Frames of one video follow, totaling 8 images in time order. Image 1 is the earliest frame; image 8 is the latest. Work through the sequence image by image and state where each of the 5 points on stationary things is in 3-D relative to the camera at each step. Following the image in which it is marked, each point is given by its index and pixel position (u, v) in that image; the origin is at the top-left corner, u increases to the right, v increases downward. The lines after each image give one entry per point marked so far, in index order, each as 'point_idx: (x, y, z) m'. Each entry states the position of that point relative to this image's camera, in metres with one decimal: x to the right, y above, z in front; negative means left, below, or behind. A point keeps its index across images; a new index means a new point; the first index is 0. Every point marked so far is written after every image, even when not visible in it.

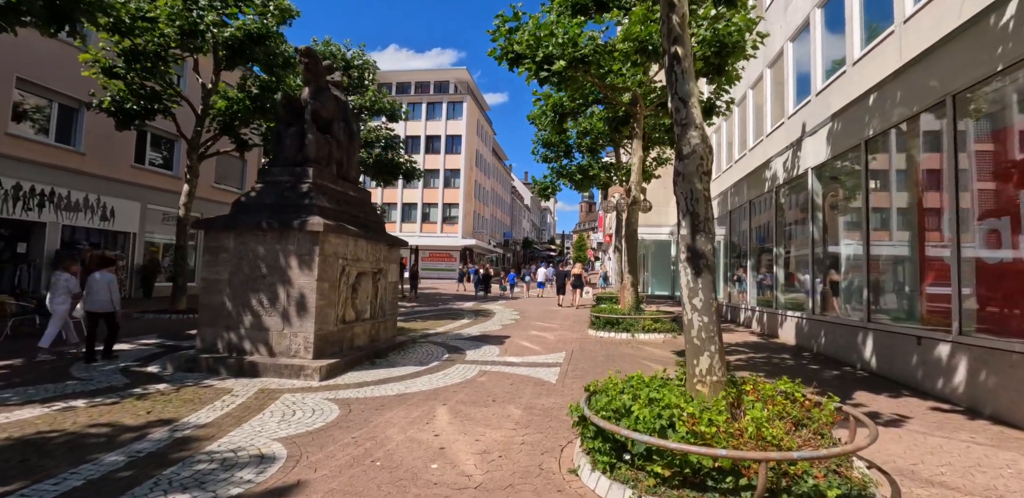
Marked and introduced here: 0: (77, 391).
0: (-5.0, -1.6, +5.7) m
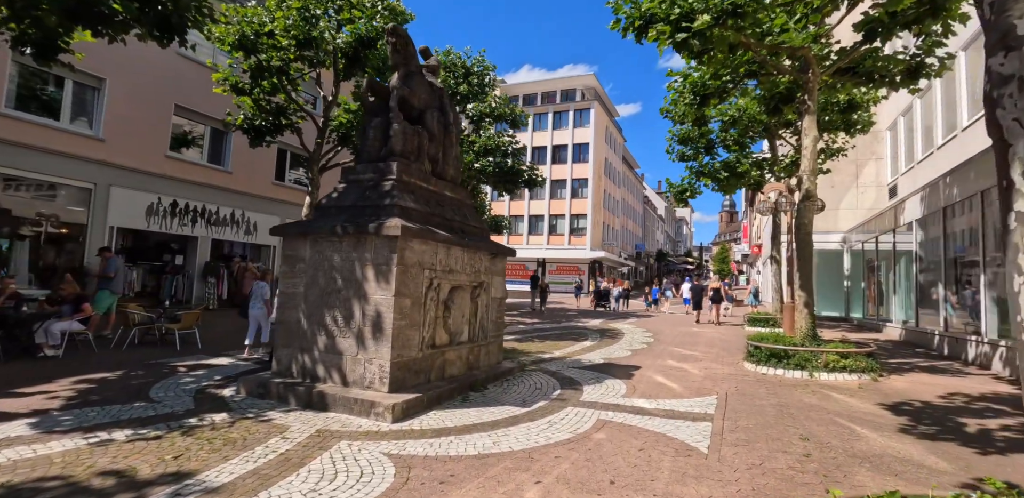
0: (-3.9, -1.7, +5.1) m
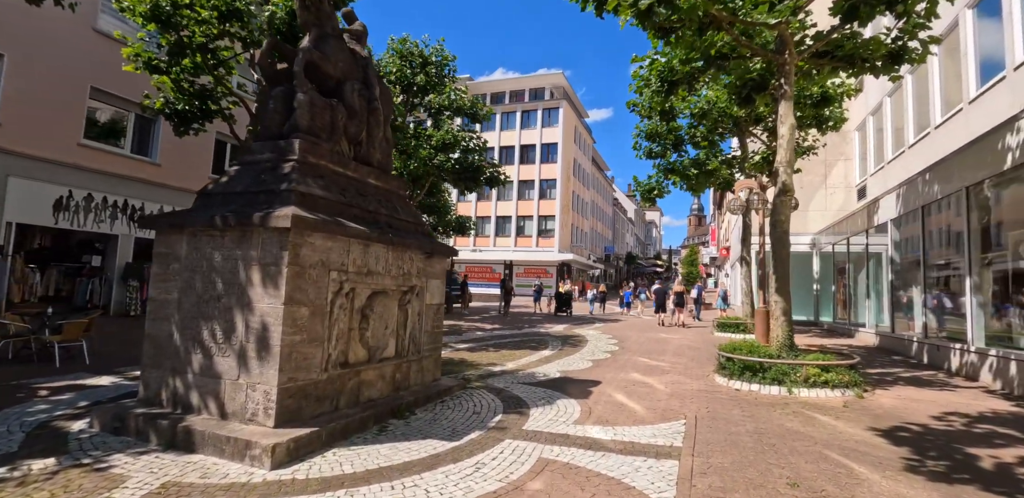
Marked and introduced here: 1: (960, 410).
0: (-4.5, -1.7, +3.8) m
1: (+5.1, -1.8, +5.8) m
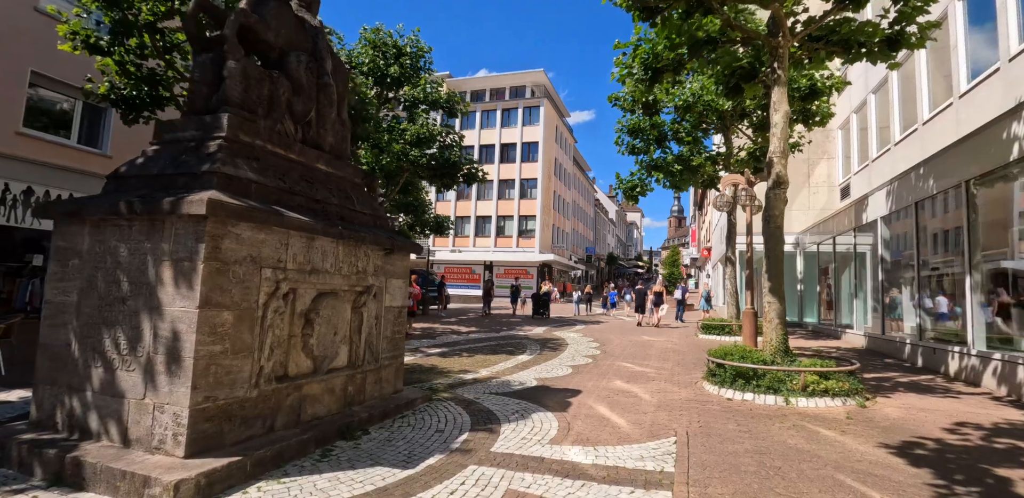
0: (-4.8, -1.6, +3.0) m
1: (+4.8, -1.8, +5.3) m
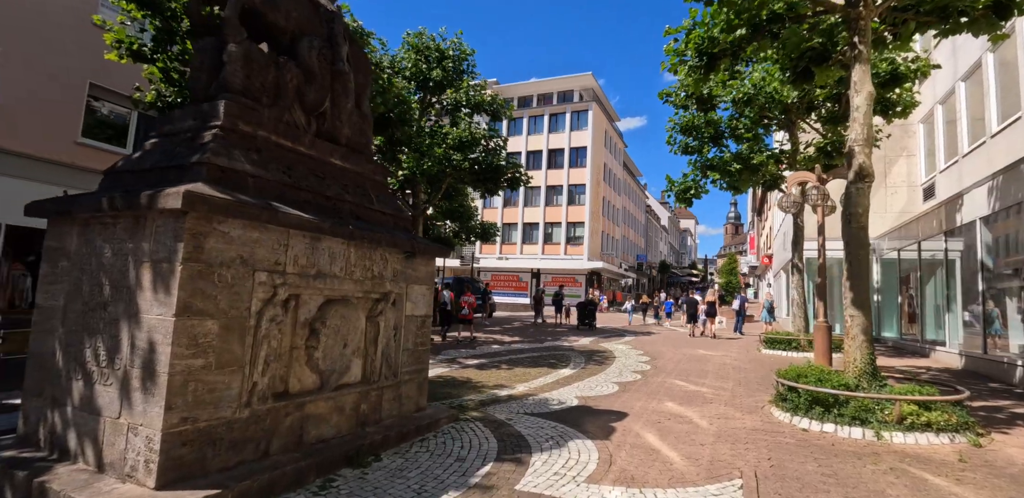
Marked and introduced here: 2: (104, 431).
0: (-4.7, -1.6, +2.7) m
1: (+5.1, -1.8, +4.1) m
2: (-2.6, -1.2, +3.2) m
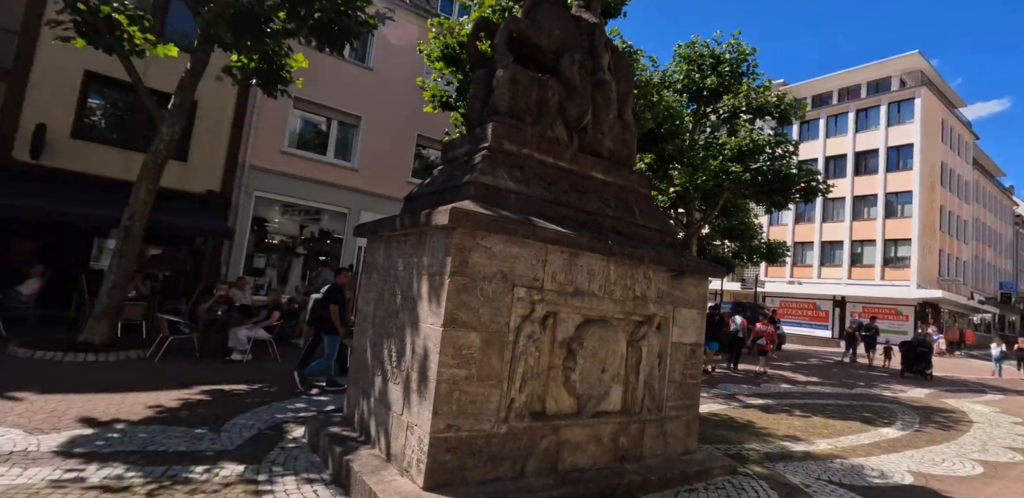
0: (-2.9, -1.7, +4.2) m
1: (+6.2, -1.9, +0.5) m
2: (-0.9, -1.3, +3.6) m
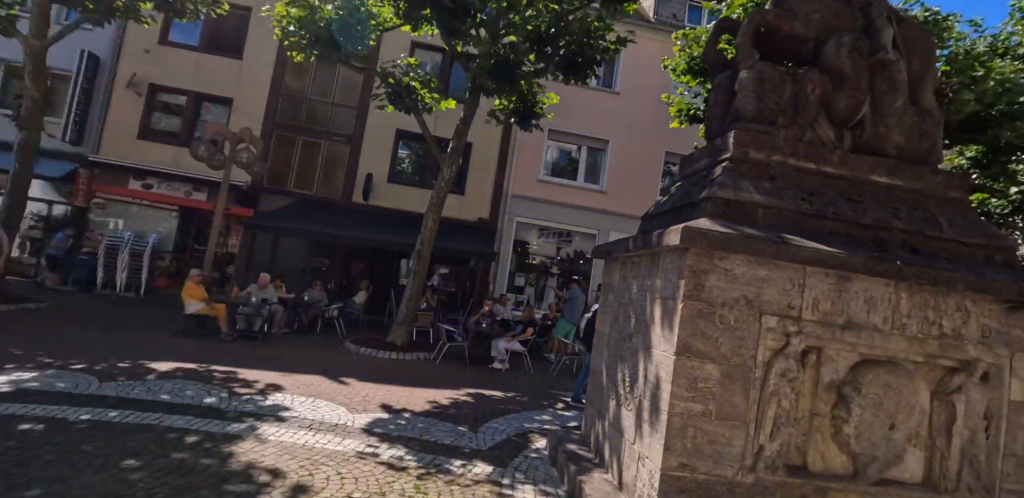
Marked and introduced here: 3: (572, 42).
0: (-0.7, -1.9, +5.0) m
1: (+5.6, -1.8, -2.5) m
2: (+0.8, -1.4, +3.5) m
3: (+1.2, +4.1, +9.9) m
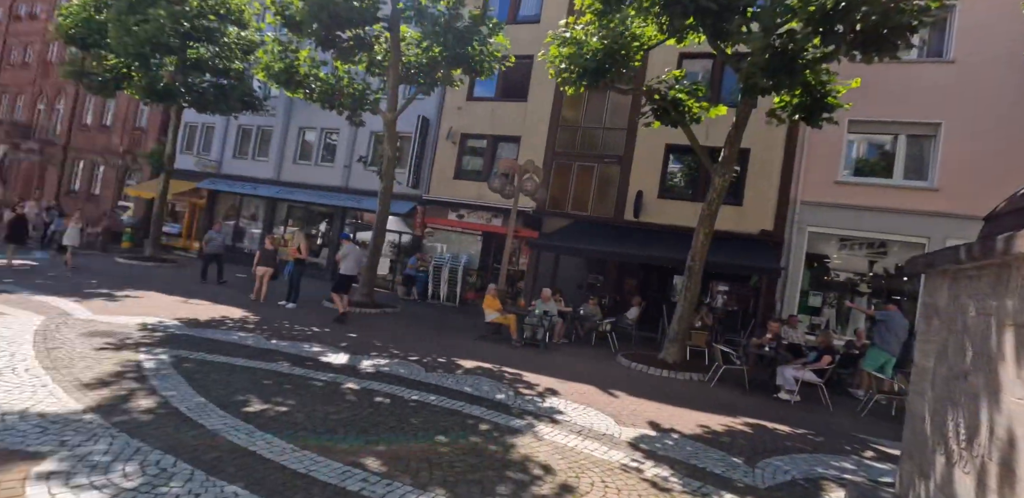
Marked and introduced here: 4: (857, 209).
0: (+1.8, -2.0, +4.7) m
1: (+3.5, -1.6, -5.0) m
2: (+2.4, -1.5, +2.7) m
3: (+5.8, +3.9, +8.2) m
4: (+9.9, +1.1, +14.5) m
